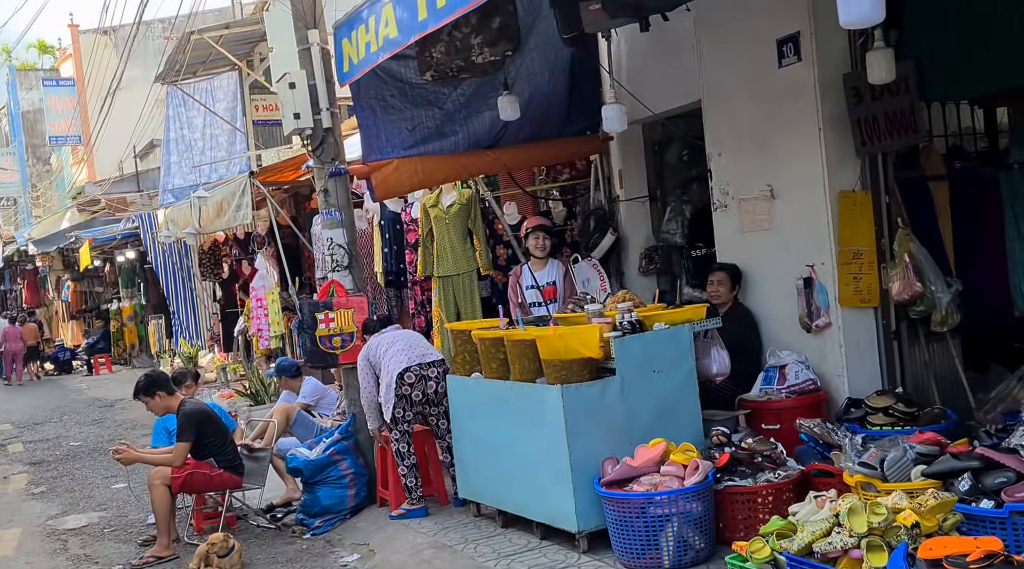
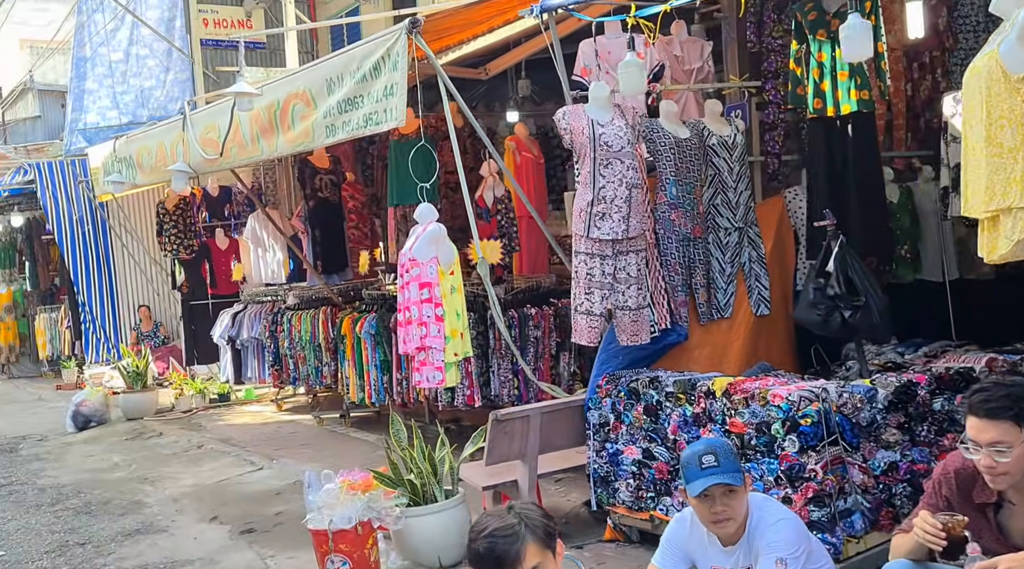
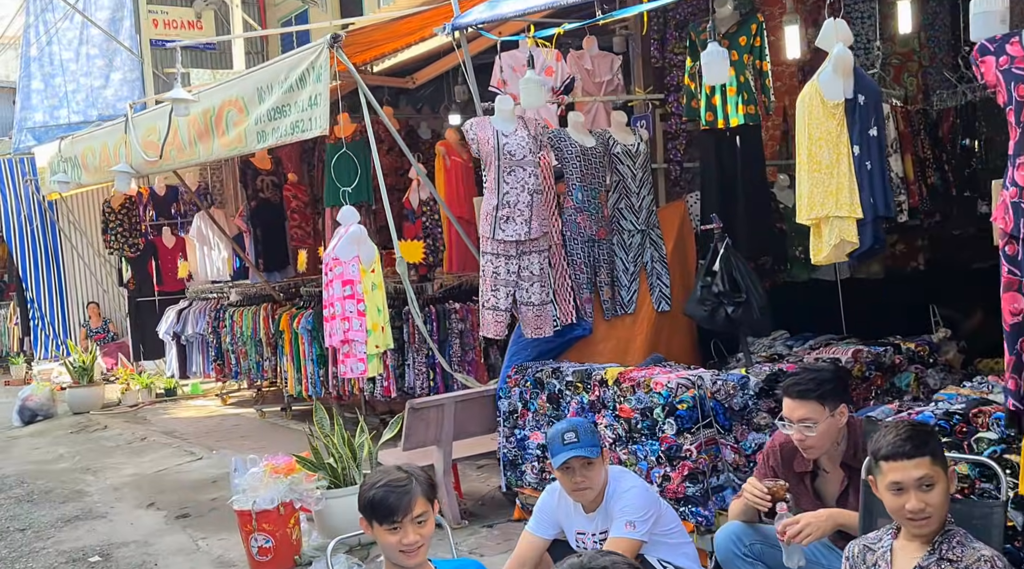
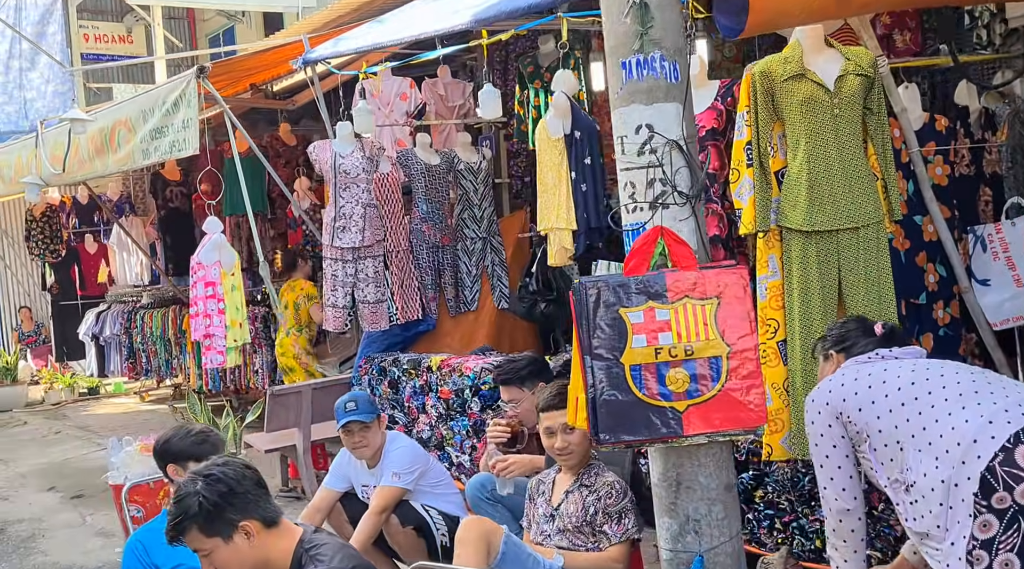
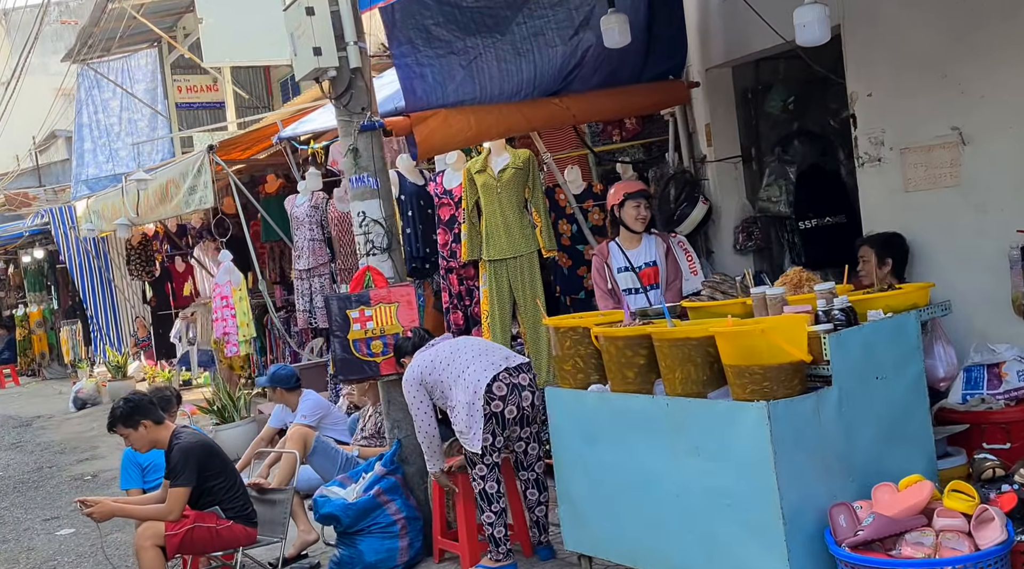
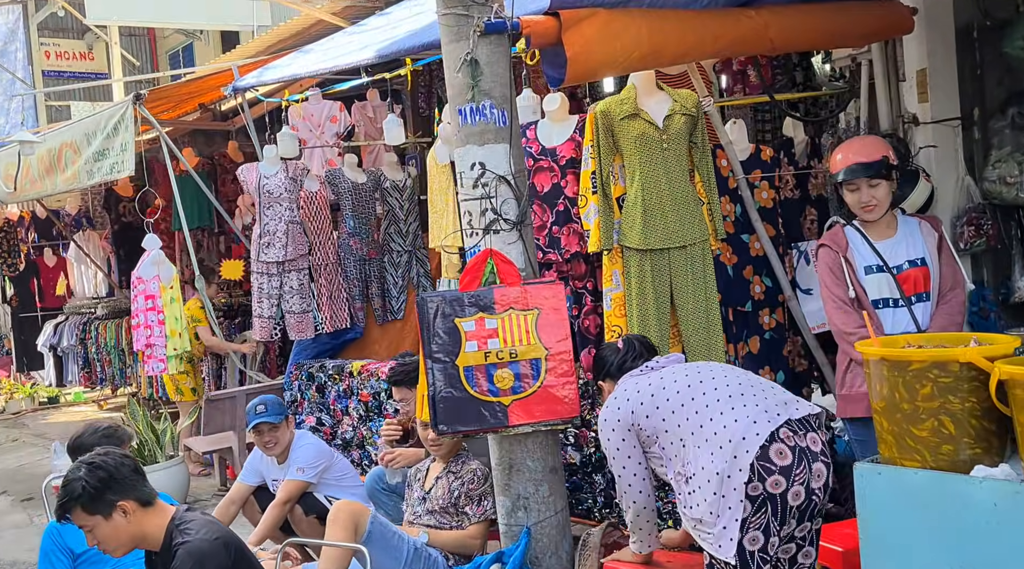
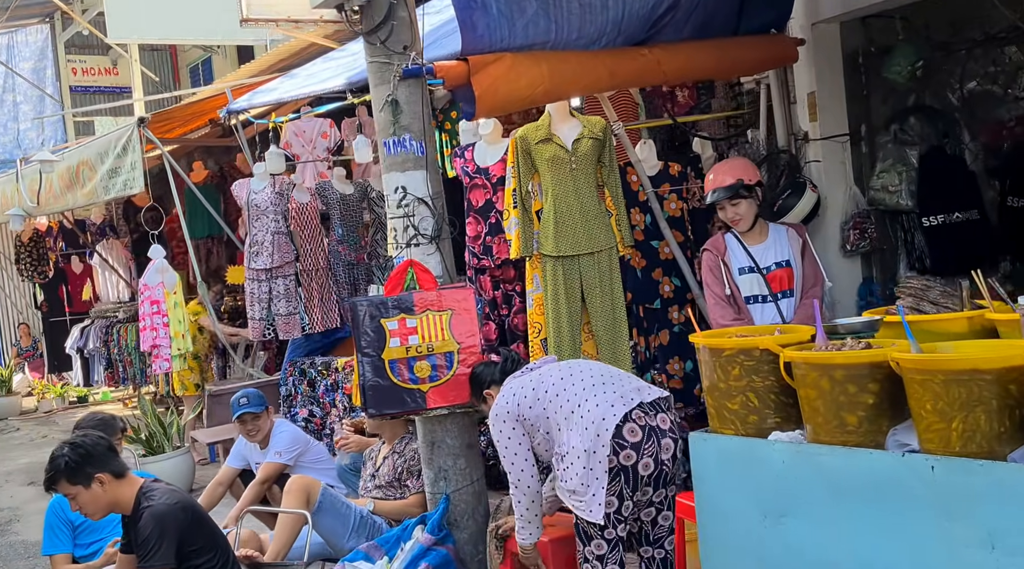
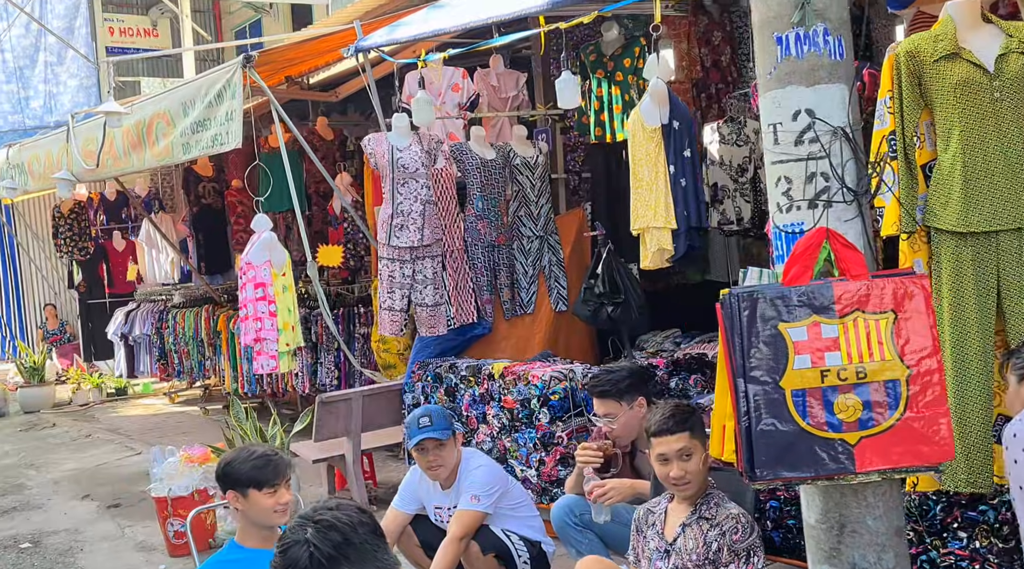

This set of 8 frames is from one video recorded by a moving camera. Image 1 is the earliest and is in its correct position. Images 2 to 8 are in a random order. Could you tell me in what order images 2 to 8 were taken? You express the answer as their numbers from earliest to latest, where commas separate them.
5, 7, 6, 4, 8, 3, 2
